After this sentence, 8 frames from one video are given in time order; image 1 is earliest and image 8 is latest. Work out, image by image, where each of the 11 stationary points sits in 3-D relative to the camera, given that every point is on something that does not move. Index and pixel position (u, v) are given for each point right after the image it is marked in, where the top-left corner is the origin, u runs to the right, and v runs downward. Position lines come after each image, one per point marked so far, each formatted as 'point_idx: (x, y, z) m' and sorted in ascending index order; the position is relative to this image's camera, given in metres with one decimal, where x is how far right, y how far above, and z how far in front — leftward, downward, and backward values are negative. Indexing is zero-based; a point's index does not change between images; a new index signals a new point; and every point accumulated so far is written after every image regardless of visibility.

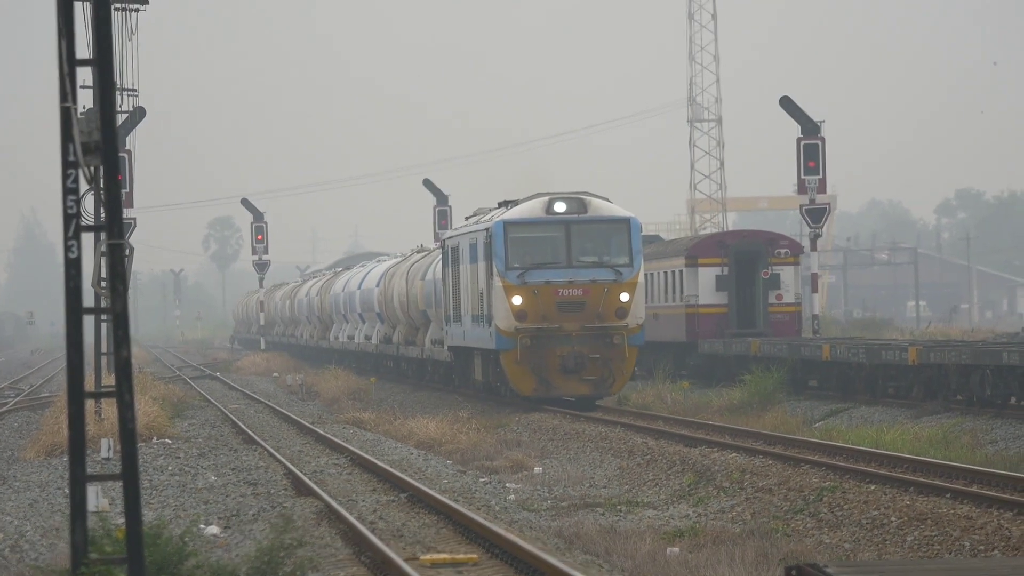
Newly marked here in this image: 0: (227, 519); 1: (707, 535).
0: (-2.7, -2.2, +11.2) m
1: (+1.8, -2.2, +10.6) m
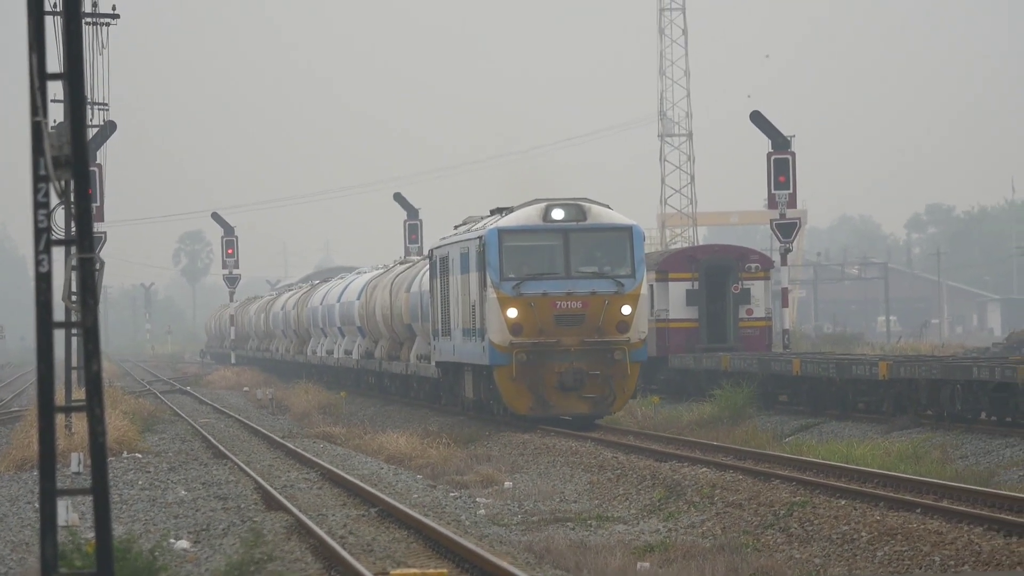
0: (-3.0, -2.3, +11.2) m
1: (+1.5, -2.3, +10.6) m
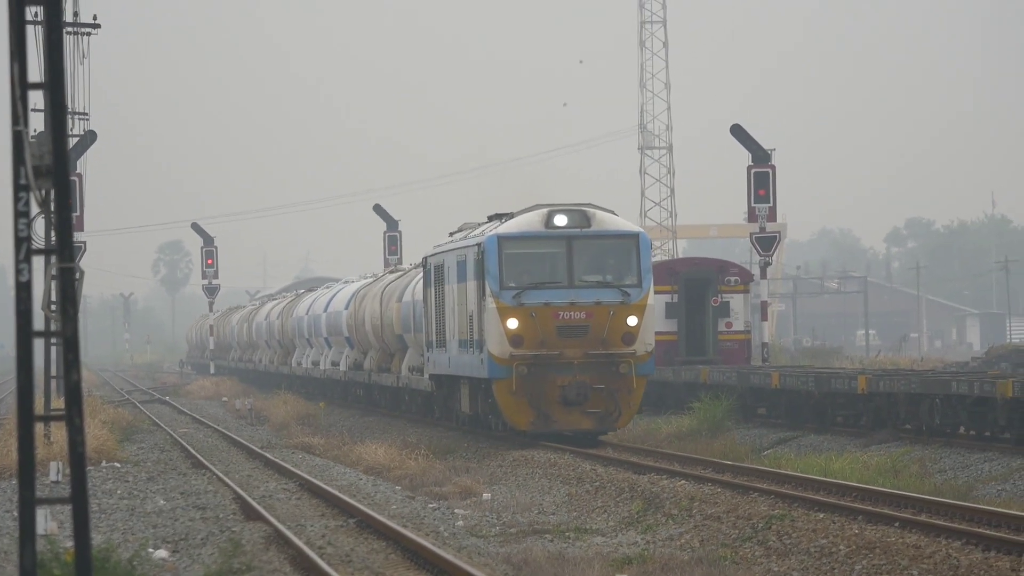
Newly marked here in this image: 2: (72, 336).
0: (-3.2, -2.4, +11.2) m
1: (+1.3, -2.4, +10.6) m
2: (-3.2, -0.4, +8.6) m
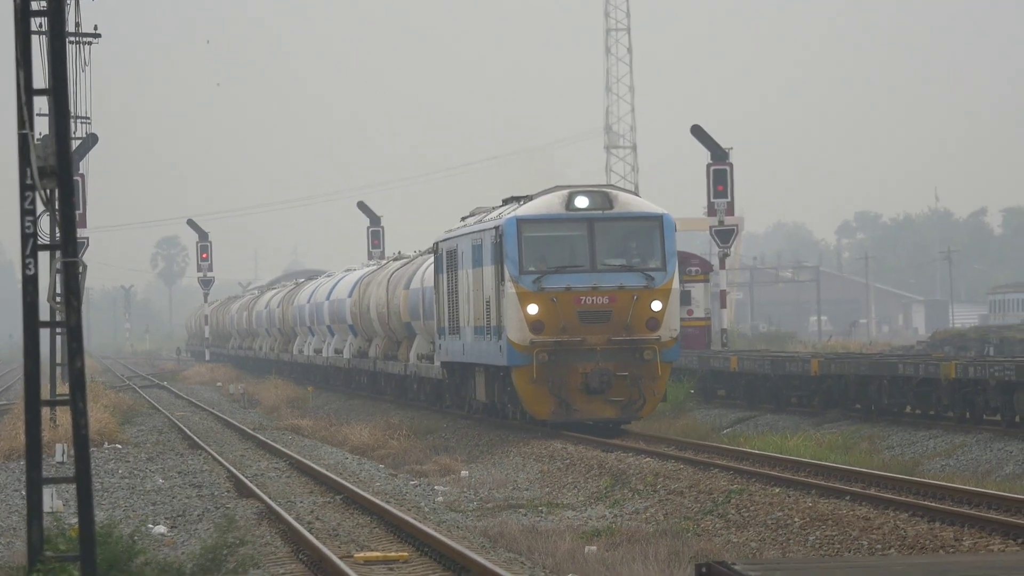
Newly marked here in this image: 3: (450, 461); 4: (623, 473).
0: (-3.4, -2.3, +12.0) m
1: (+1.1, -2.3, +11.4) m
2: (-3.4, -0.3, +9.3) m
3: (-0.8, -2.1, +14.1) m
4: (+1.2, -2.0, +13.0) m
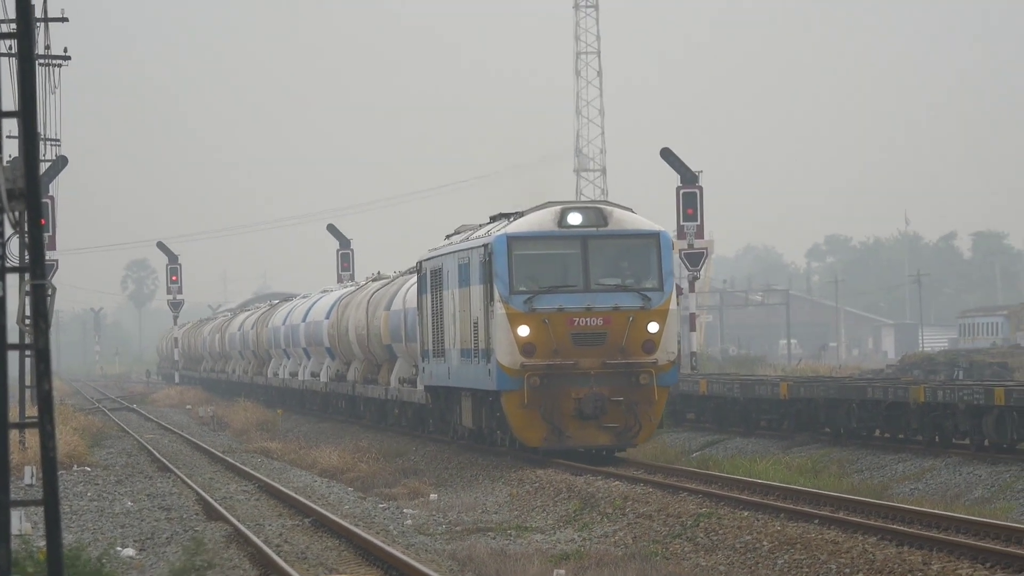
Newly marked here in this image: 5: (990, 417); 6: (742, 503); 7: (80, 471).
0: (-3.7, -2.5, +12.0) m
1: (+0.8, -2.6, +11.4) m
2: (-3.7, -0.5, +9.3) m
3: (-1.1, -2.3, +14.1) m
4: (+0.9, -2.3, +13.0) m
5: (+6.0, -1.6, +15.3) m
6: (+2.4, -2.2, +12.4) m
7: (-5.6, -2.4, +15.7) m
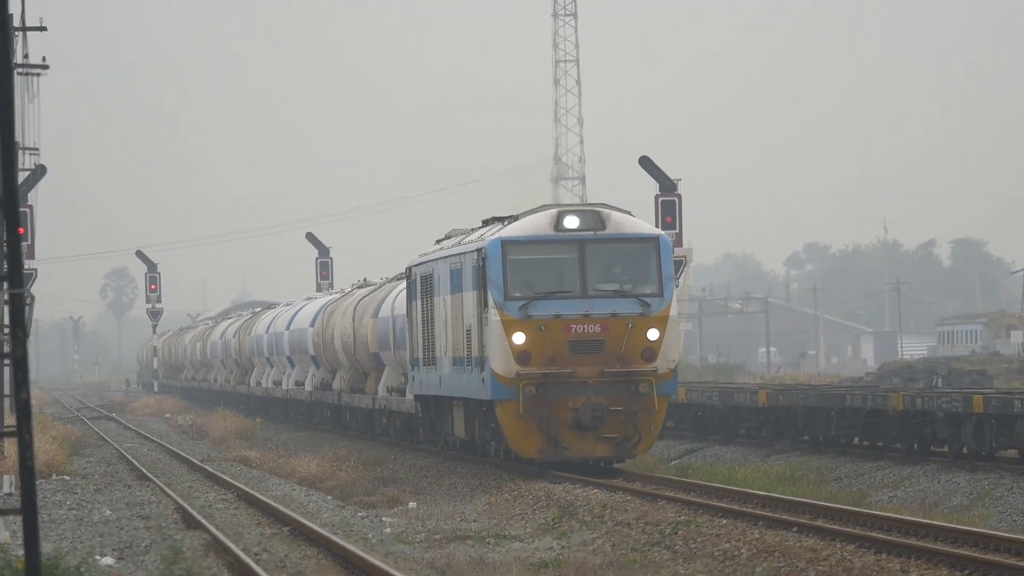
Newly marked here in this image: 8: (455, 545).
0: (-3.9, -2.6, +12.0) m
1: (+0.5, -2.7, +11.4) m
2: (-3.9, -0.6, +9.3) m
3: (-1.3, -2.4, +14.1) m
4: (+0.7, -2.4, +13.0) m
5: (+5.8, -1.7, +15.3) m
6: (+2.2, -2.3, +12.4) m
7: (-5.9, -2.5, +15.7) m
8: (-0.6, -2.6, +12.0) m
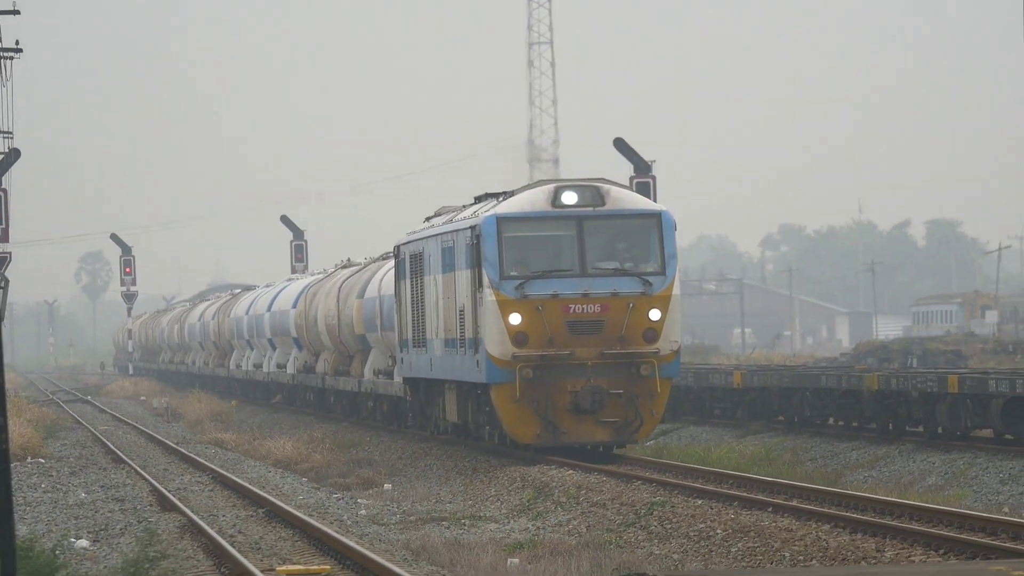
0: (-4.2, -2.5, +12.0) m
1: (+0.3, -2.5, +11.4) m
2: (-4.2, -0.4, +9.3) m
3: (-1.5, -2.2, +14.1) m
4: (+0.4, -2.2, +13.0) m
5: (+5.6, -1.5, +15.3) m
6: (+1.9, -2.1, +12.4) m
7: (-6.1, -2.3, +15.7) m
8: (-0.8, -2.4, +12.0) m
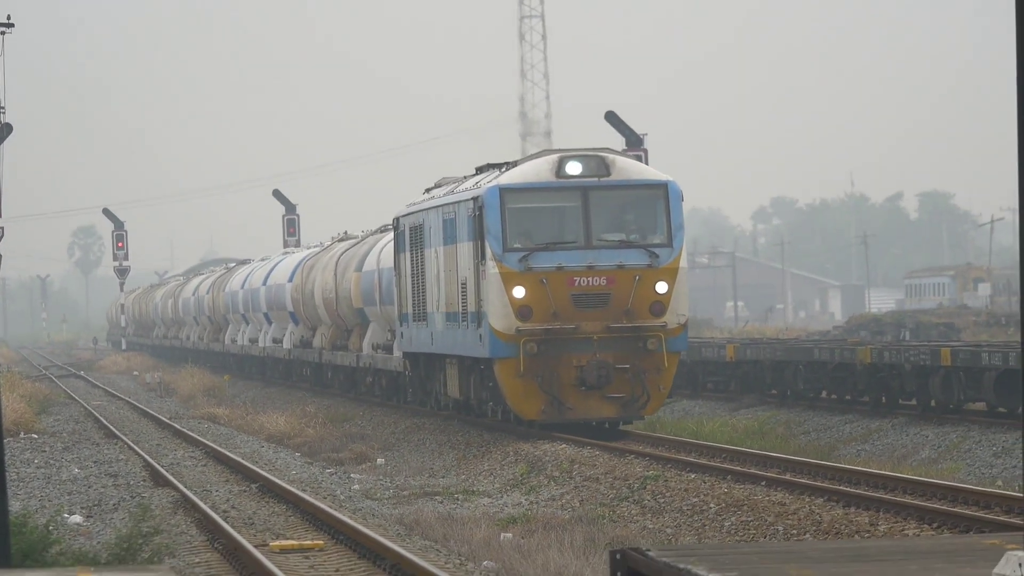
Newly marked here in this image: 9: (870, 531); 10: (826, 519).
0: (-4.2, -2.2, +12.0) m
1: (+0.2, -2.2, +11.4) m
2: (-4.3, -0.2, +9.3) m
3: (-1.6, -2.0, +14.1) m
4: (+0.4, -1.9, +13.0) m
5: (+5.5, -1.2, +15.3) m
6: (+1.9, -1.9, +12.4) m
7: (-6.2, -2.1, +15.7) m
8: (-0.9, -2.1, +12.0) m
9: (+3.0, -2.0, +10.1) m
10: (+2.7, -2.0, +10.5) m
